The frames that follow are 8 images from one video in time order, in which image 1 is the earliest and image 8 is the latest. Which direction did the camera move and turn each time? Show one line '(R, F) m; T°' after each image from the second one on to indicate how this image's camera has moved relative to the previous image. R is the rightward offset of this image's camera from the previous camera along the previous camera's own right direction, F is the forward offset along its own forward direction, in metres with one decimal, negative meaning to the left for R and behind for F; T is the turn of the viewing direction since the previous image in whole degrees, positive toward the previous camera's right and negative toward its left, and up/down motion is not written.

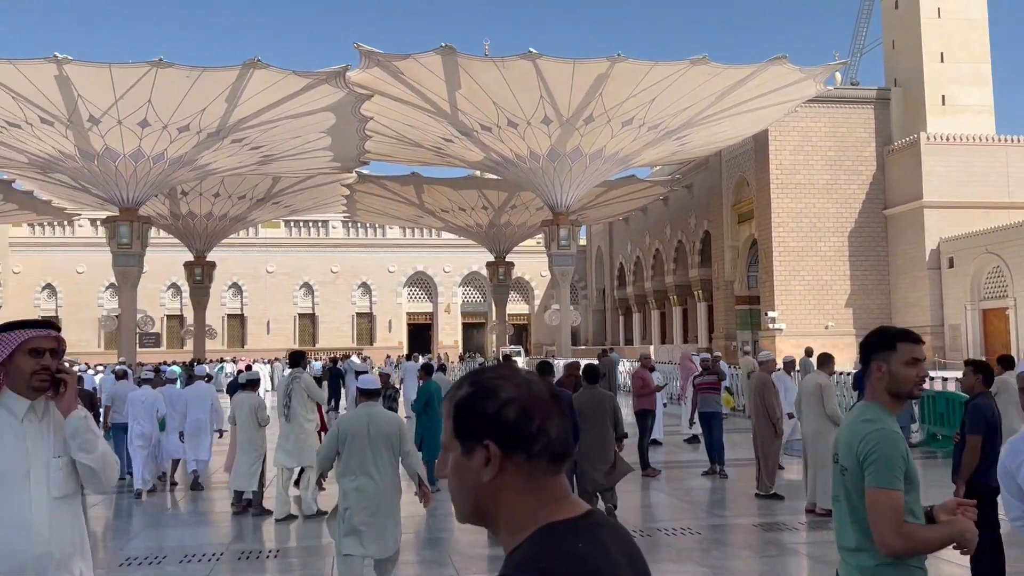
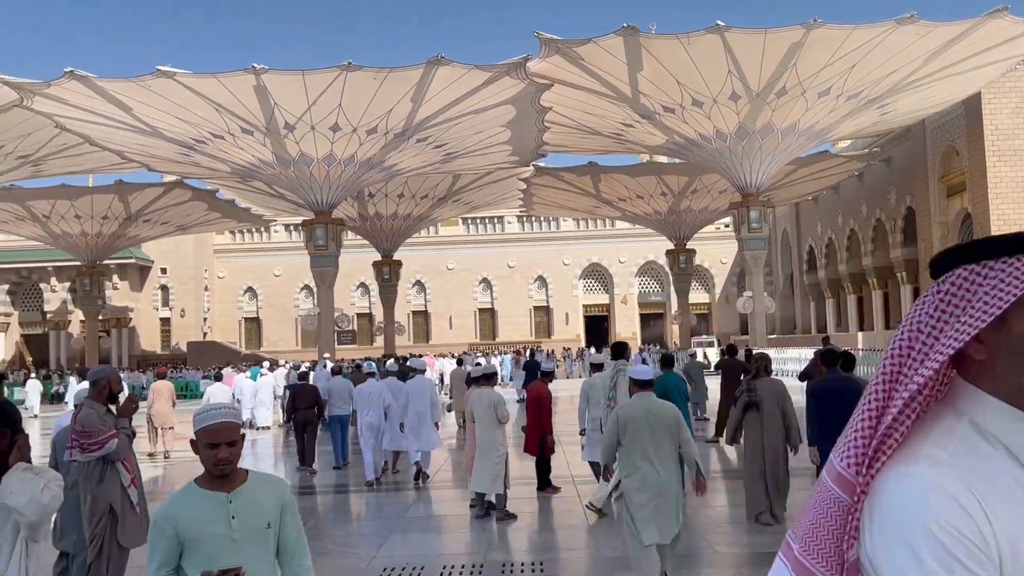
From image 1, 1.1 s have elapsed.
(-0.4, +0.4) m; -11°
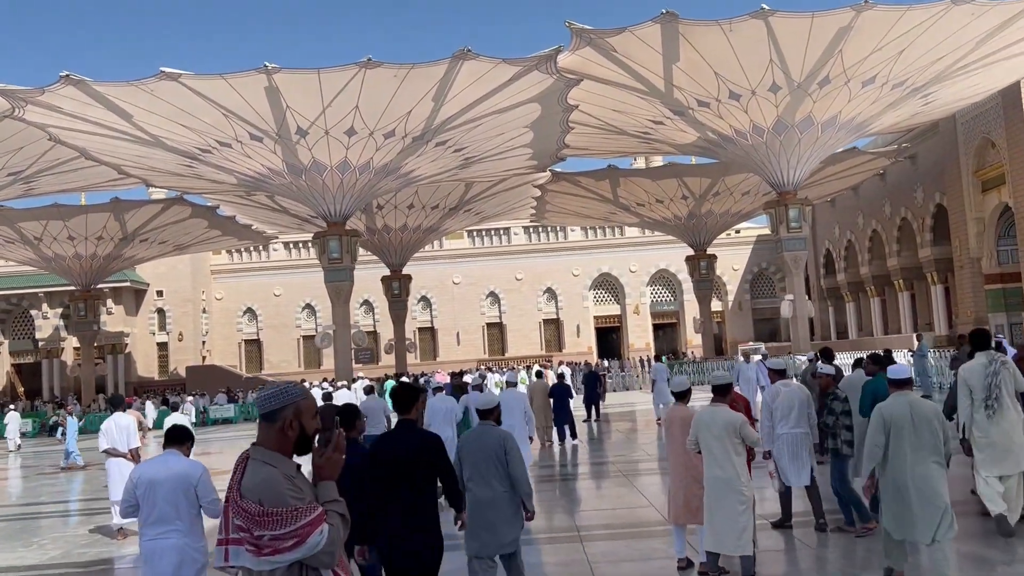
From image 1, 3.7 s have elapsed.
(-0.8, +1.2) m; +1°
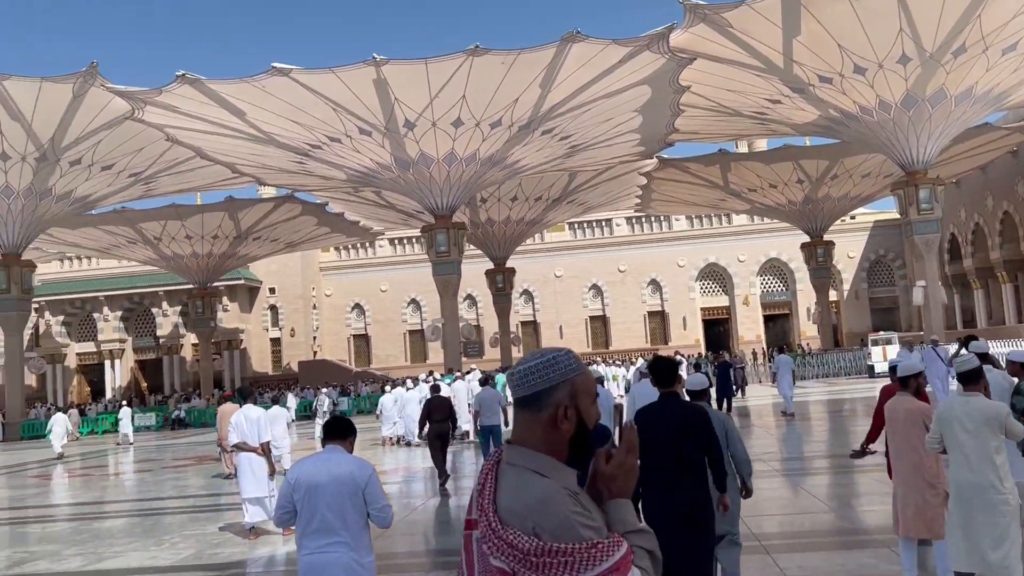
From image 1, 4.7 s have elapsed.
(-0.3, +0.4) m; -6°
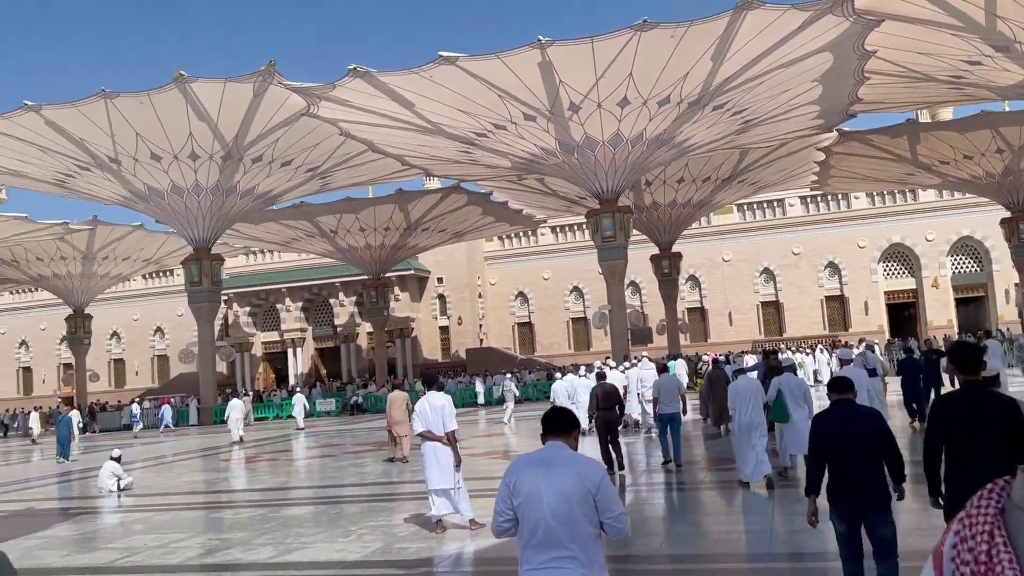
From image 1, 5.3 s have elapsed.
(-0.2, +0.3) m; -10°
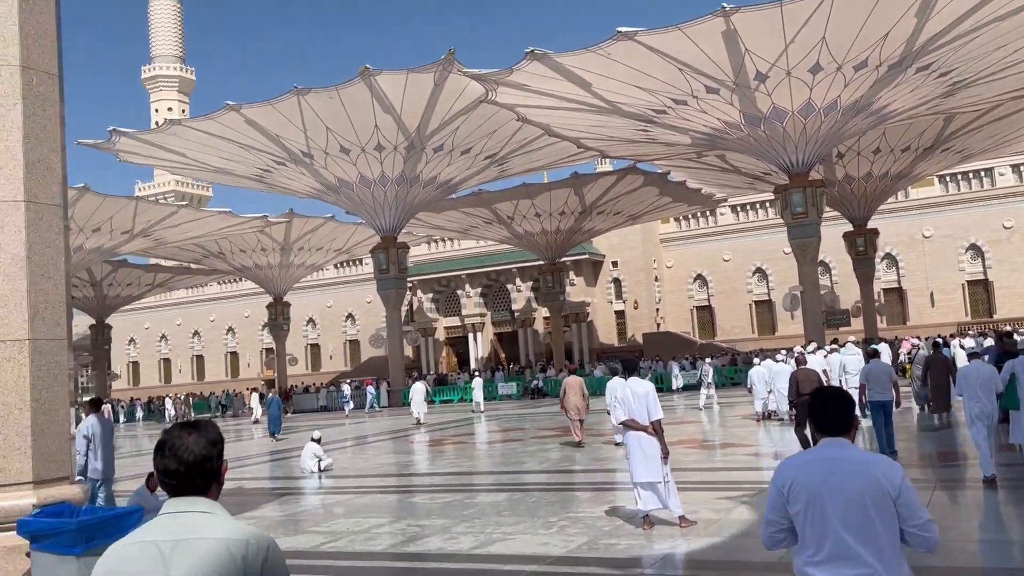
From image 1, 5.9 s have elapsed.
(-0.1, +0.2) m; -11°
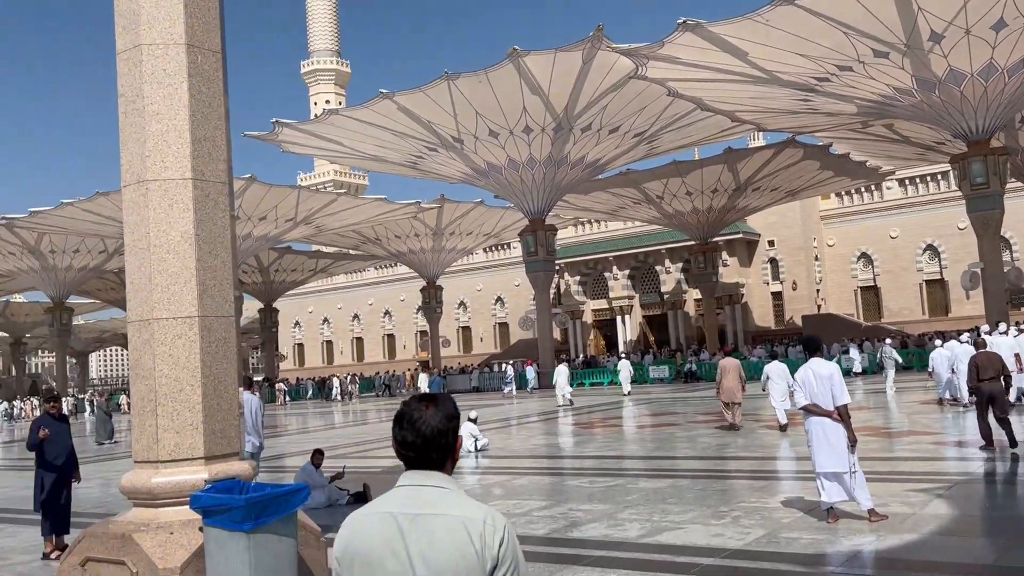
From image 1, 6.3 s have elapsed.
(-0.1, +0.2) m; -9°
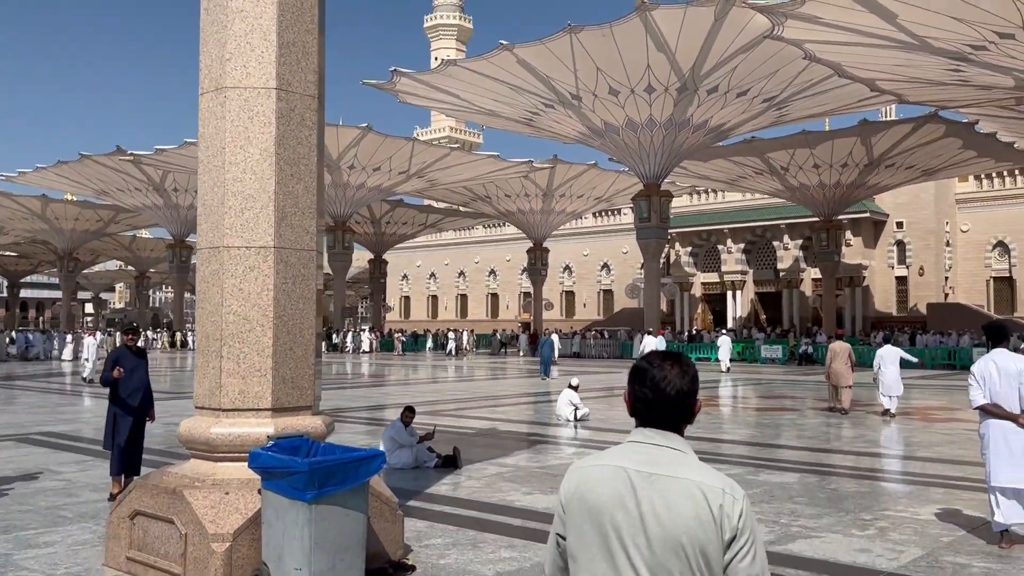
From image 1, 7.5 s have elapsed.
(0.0, +0.4) m; -7°
